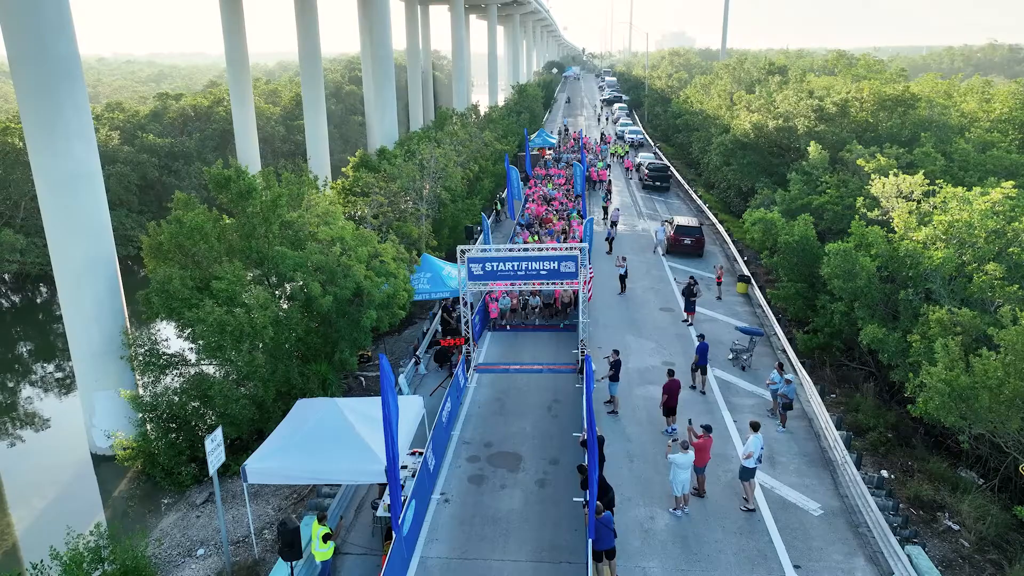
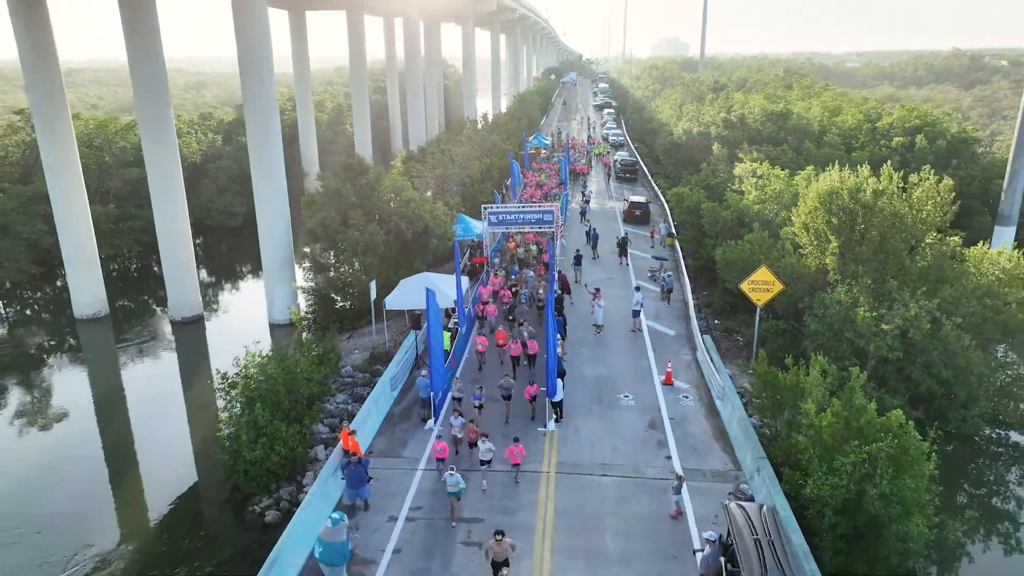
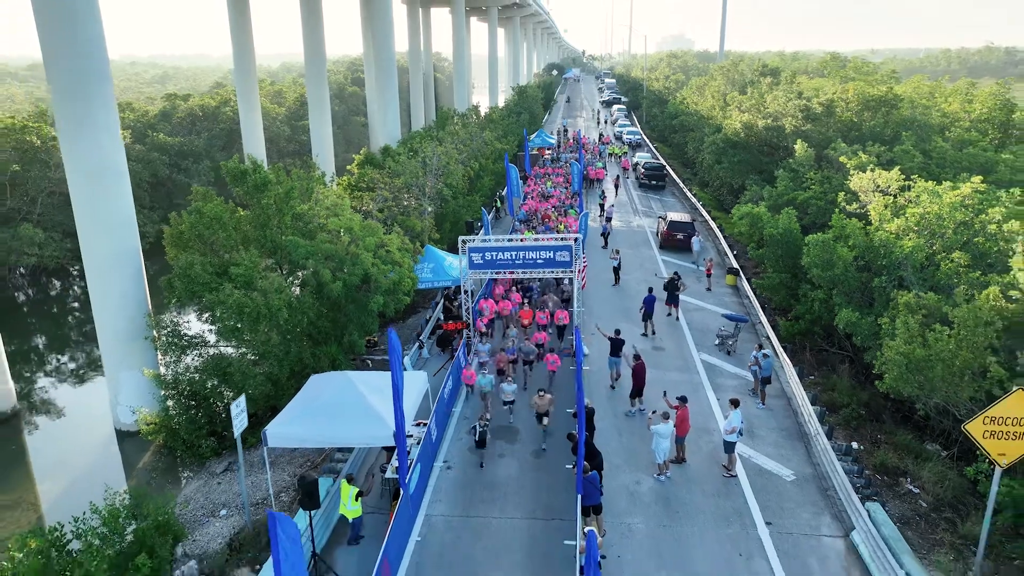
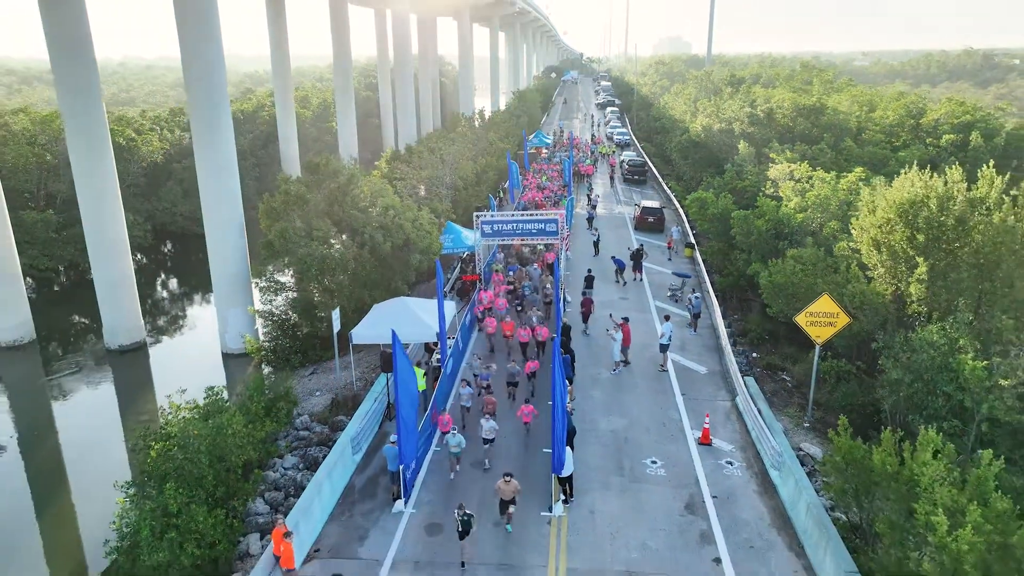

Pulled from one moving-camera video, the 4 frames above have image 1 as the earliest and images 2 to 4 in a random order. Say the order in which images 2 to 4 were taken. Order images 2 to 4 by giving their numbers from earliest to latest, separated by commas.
3, 4, 2
